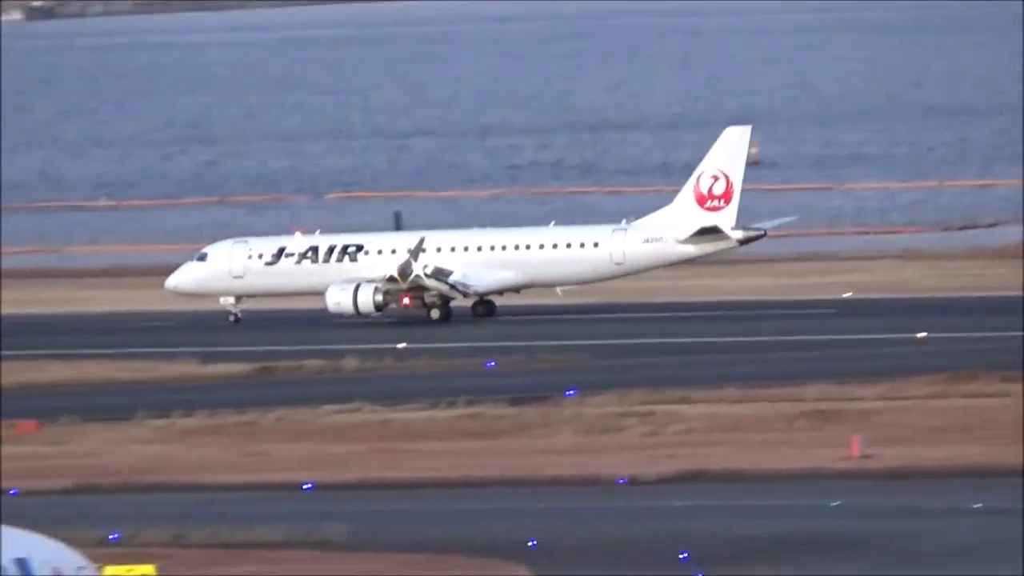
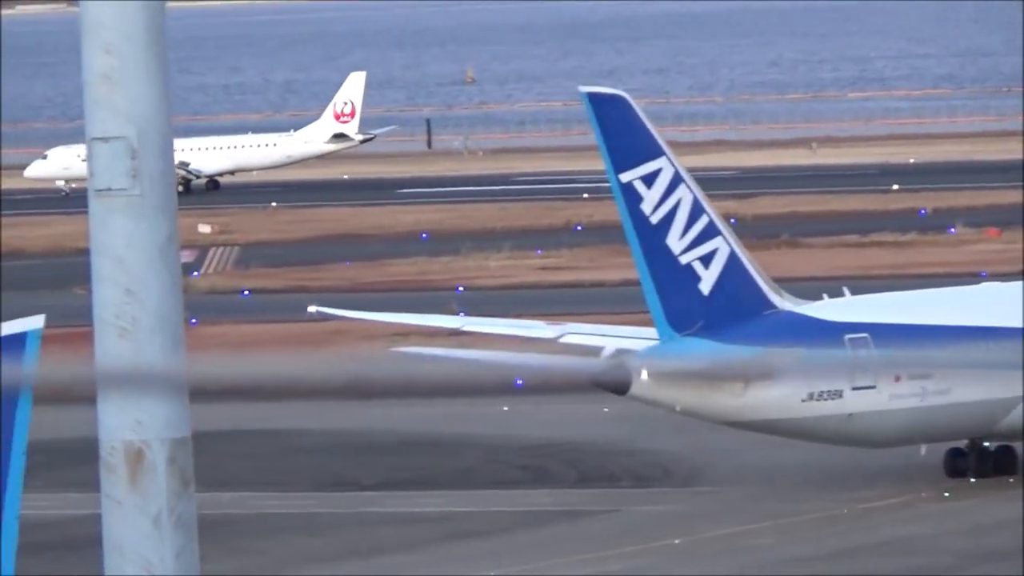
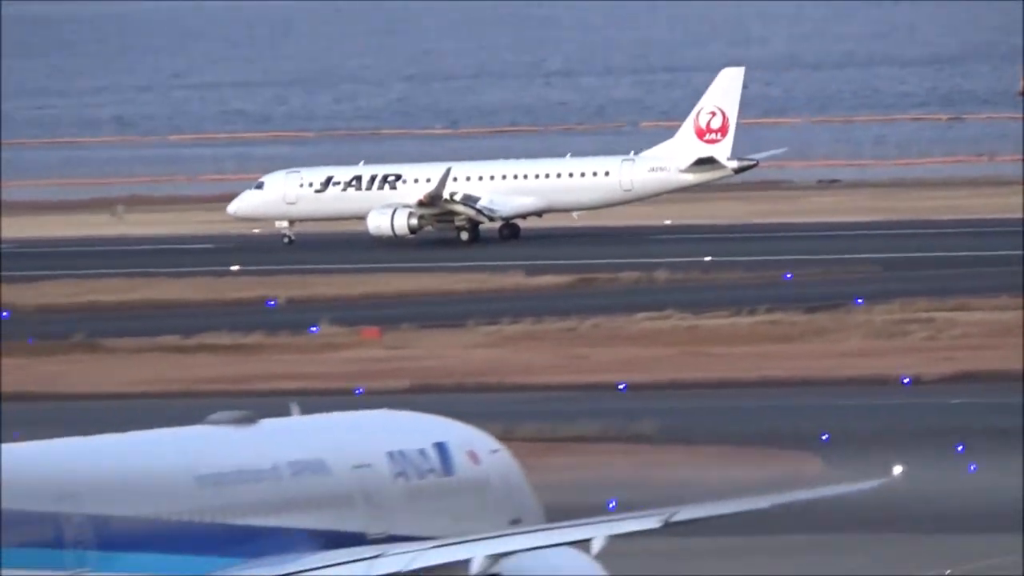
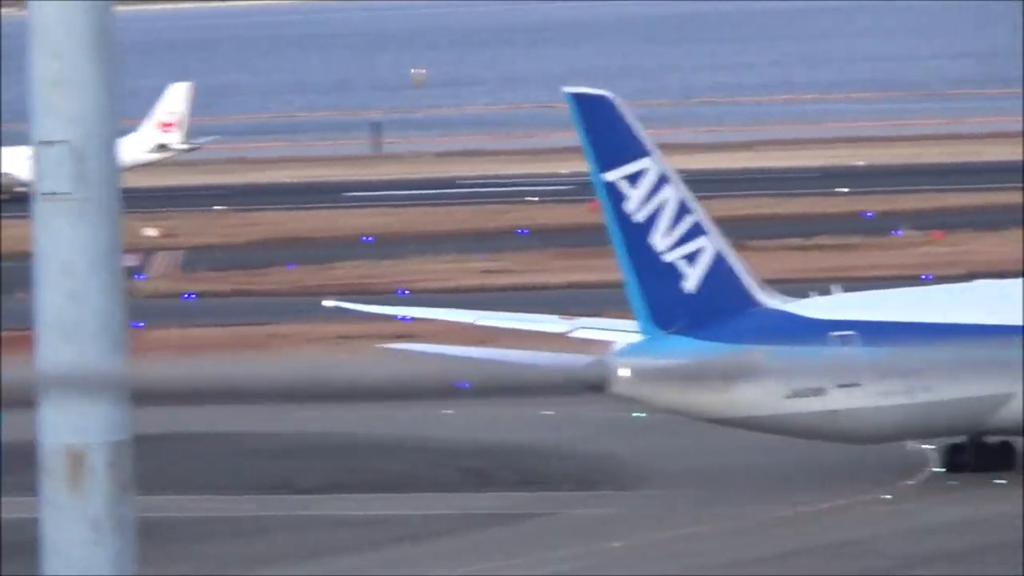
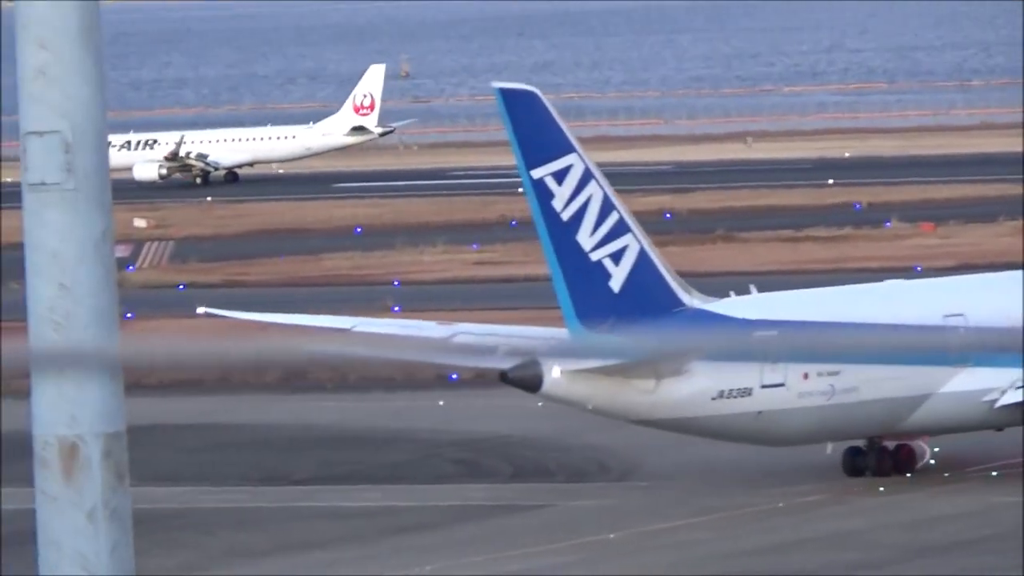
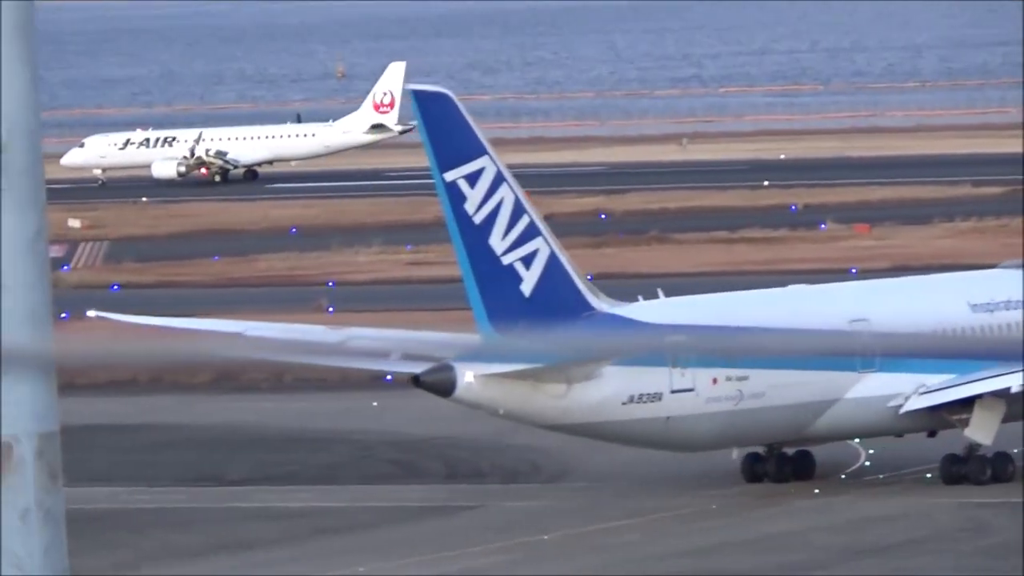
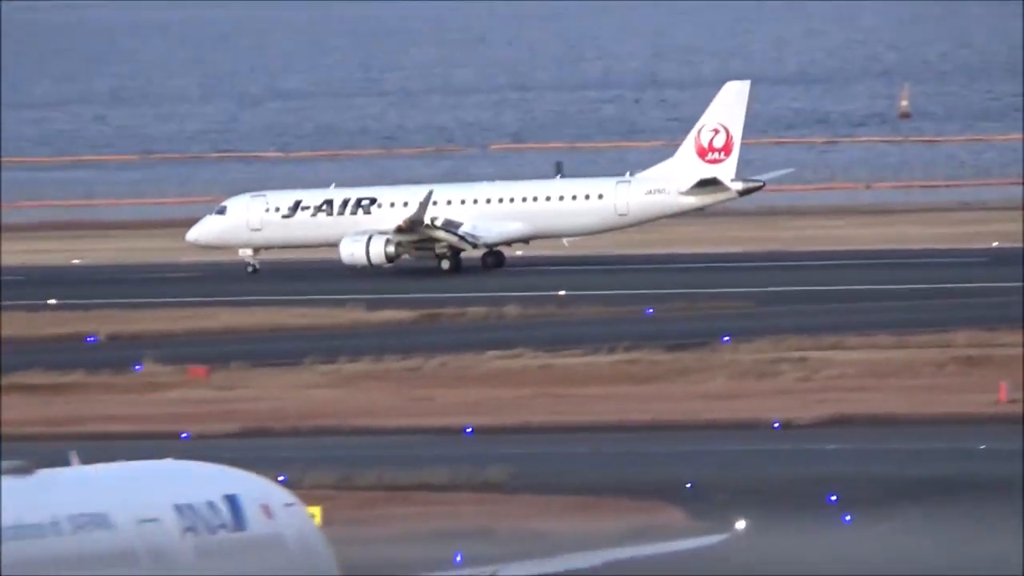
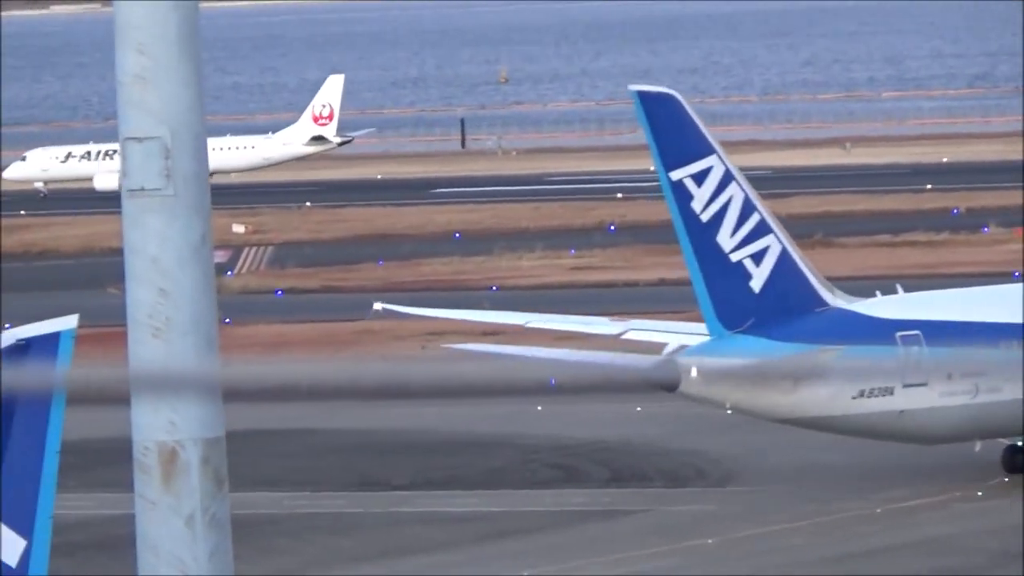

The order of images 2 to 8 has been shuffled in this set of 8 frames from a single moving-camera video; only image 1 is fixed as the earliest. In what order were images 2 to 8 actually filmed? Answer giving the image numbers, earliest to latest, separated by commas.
7, 3, 6, 5, 2, 8, 4
